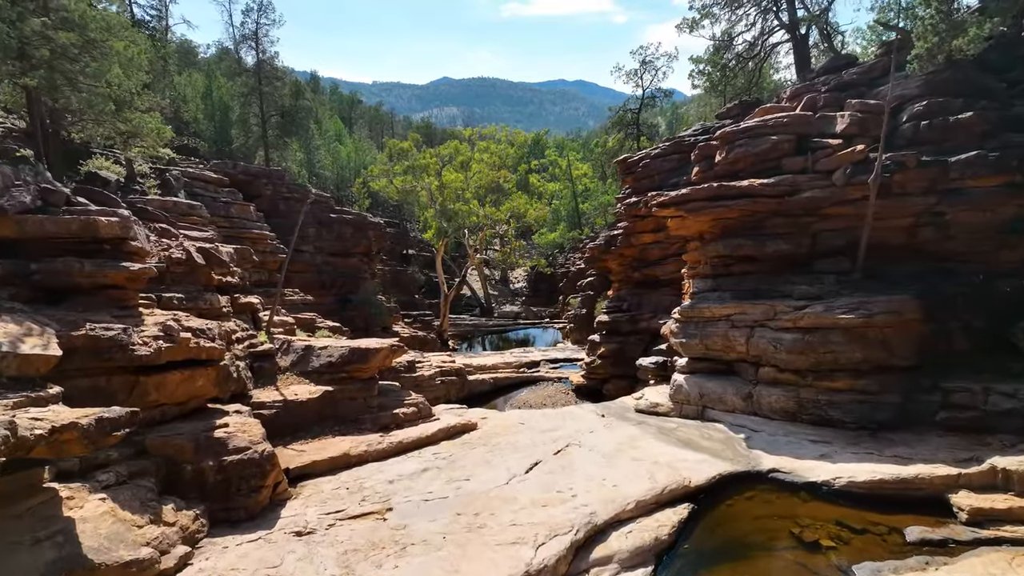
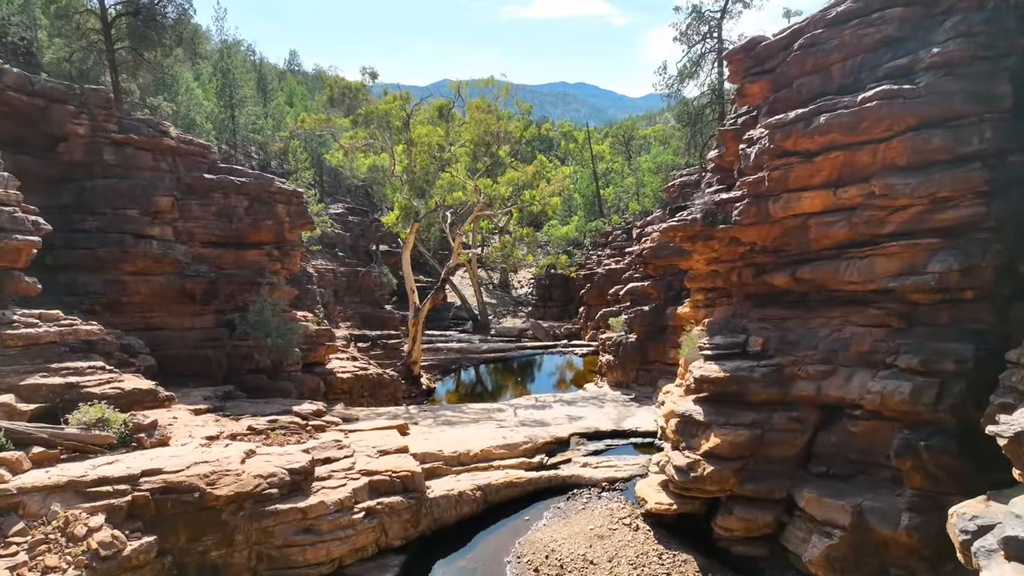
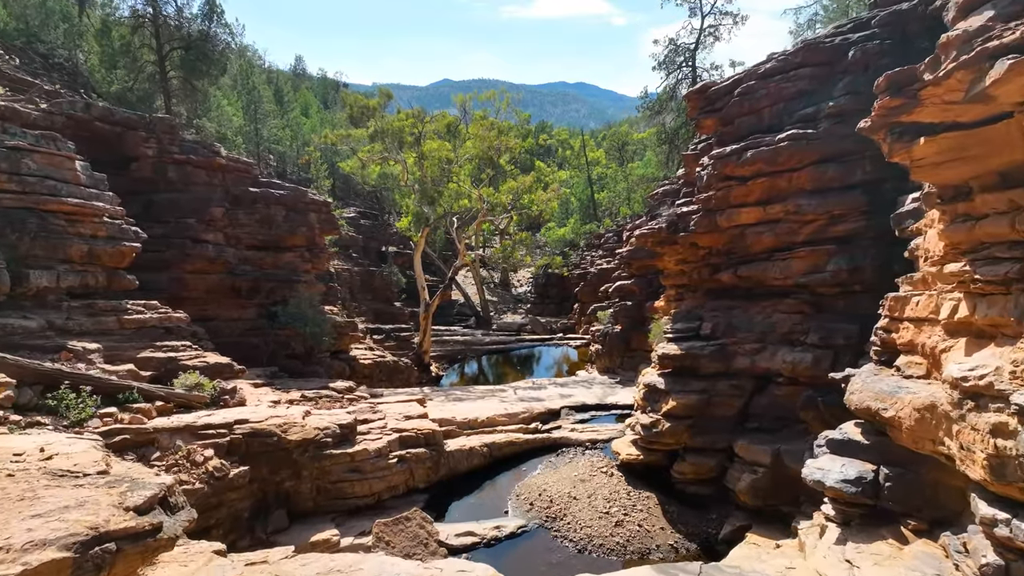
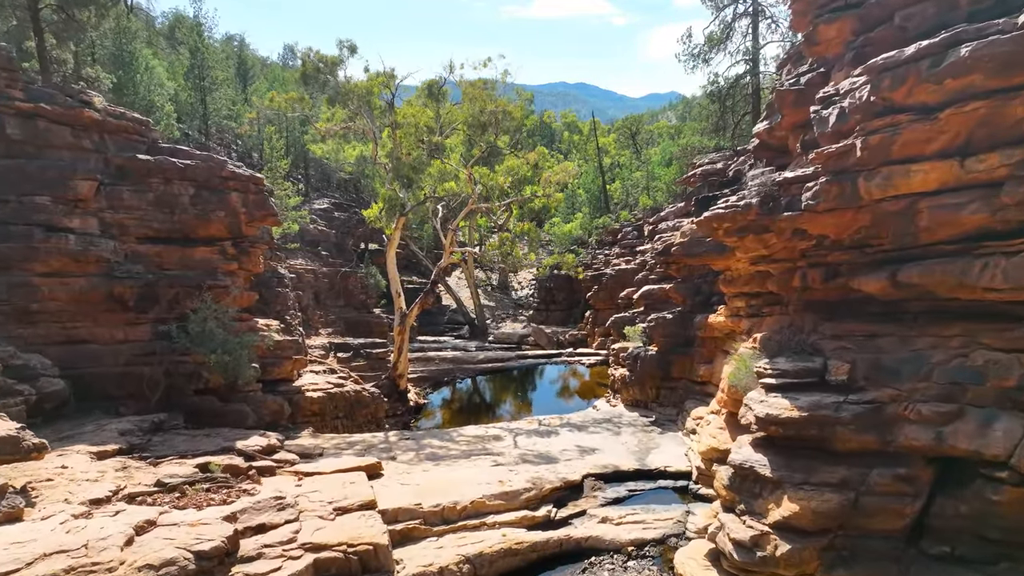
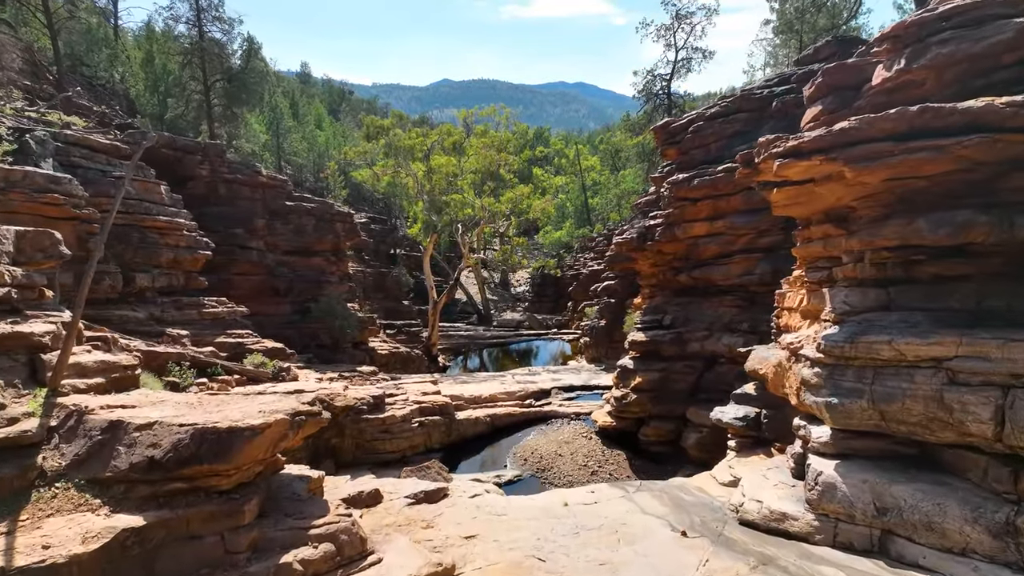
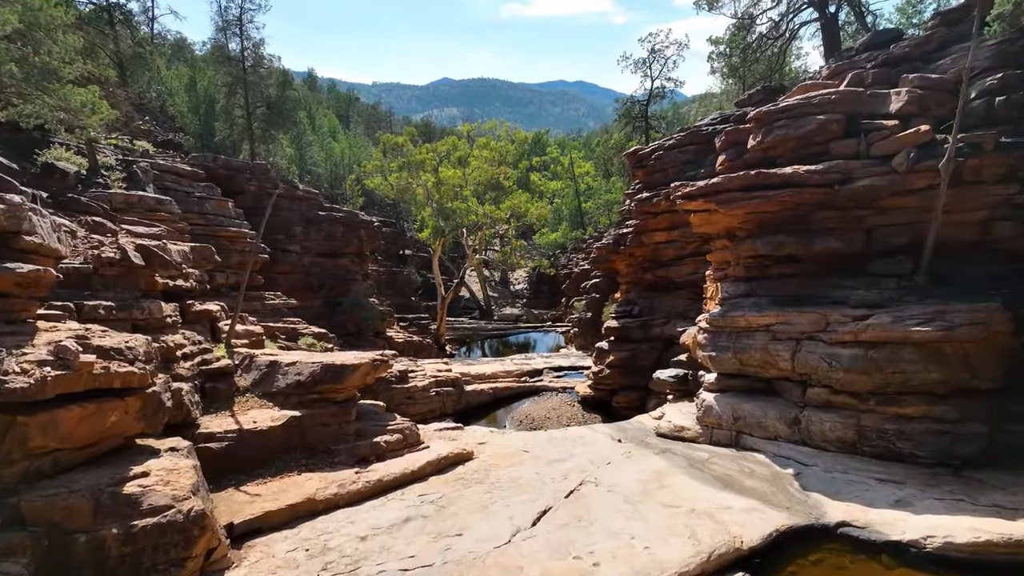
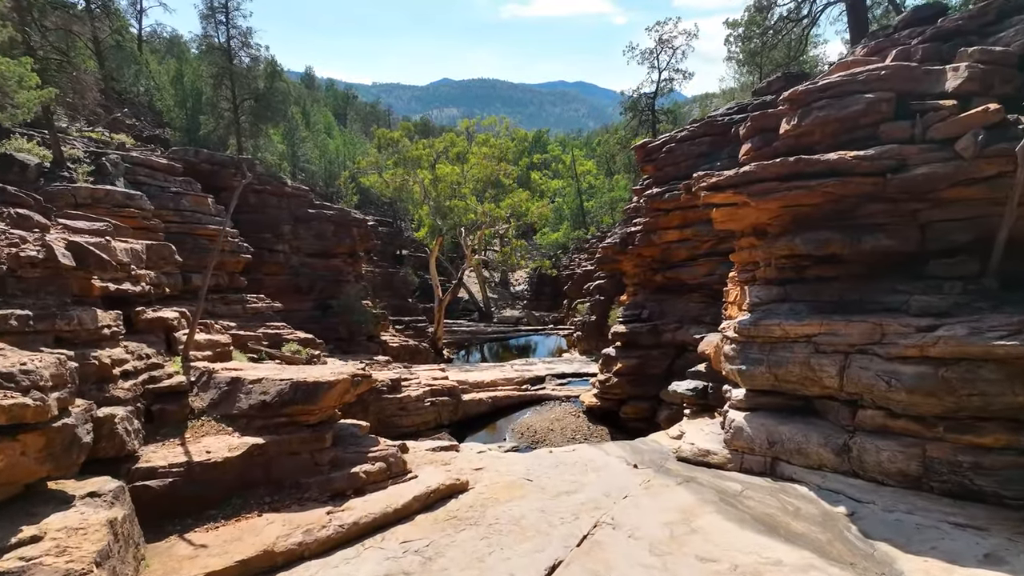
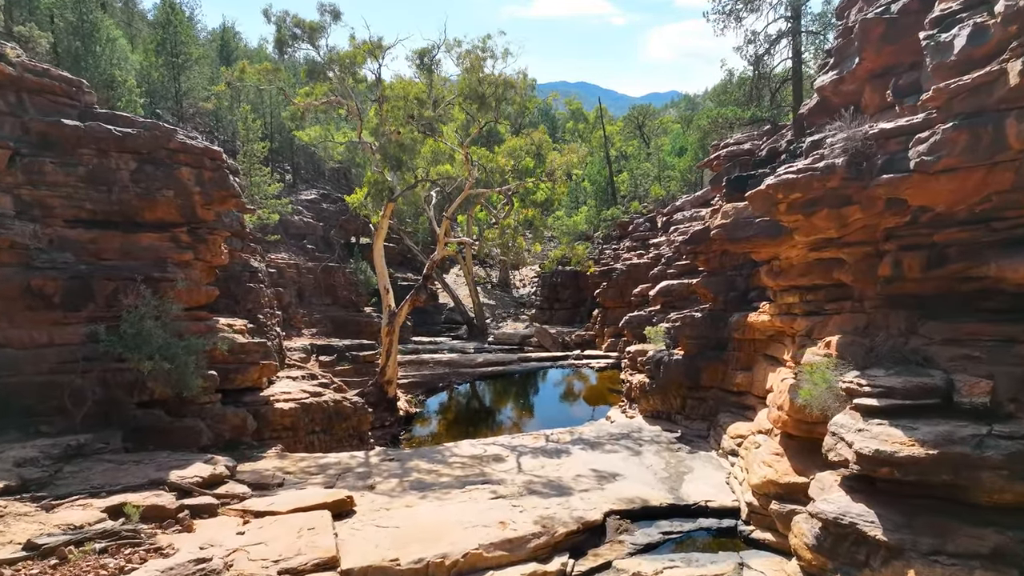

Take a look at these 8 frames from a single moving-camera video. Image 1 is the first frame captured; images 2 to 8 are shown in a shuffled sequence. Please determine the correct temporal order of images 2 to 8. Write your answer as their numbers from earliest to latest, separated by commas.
6, 7, 5, 3, 2, 4, 8
